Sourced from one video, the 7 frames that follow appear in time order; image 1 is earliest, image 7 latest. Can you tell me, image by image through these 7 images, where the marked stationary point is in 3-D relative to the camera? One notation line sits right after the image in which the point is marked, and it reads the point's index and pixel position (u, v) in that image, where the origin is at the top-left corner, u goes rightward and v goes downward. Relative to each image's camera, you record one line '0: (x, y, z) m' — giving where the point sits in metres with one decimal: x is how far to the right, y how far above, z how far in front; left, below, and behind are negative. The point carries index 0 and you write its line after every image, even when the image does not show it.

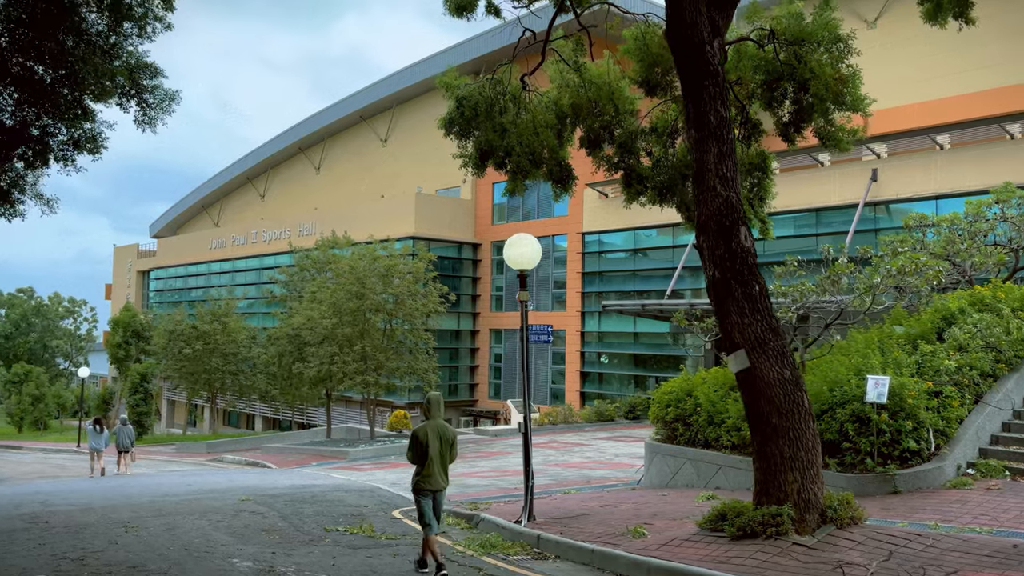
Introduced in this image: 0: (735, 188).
0: (+2.0, +0.9, +7.5) m
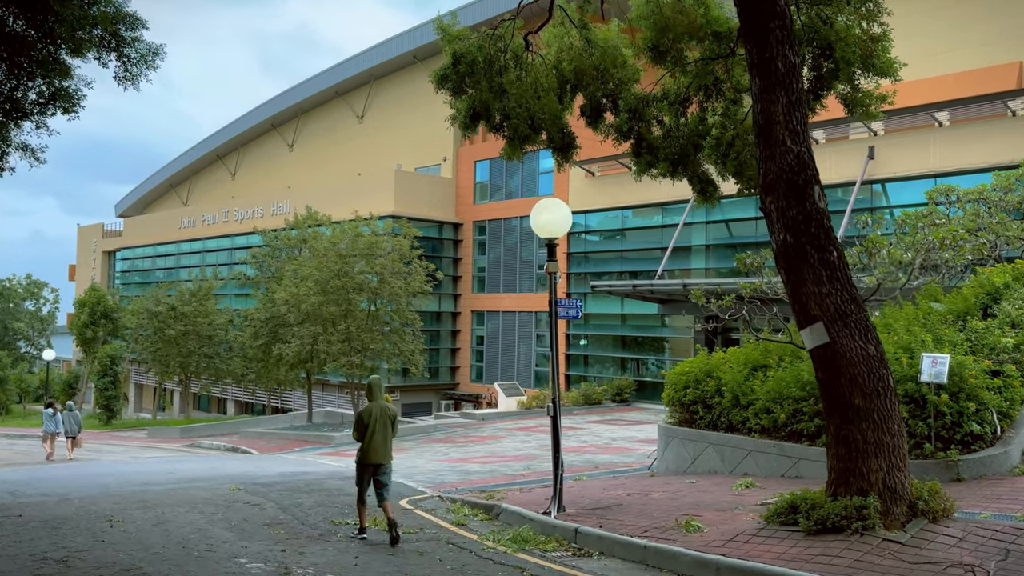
0: (+2.4, +1.2, +6.7) m
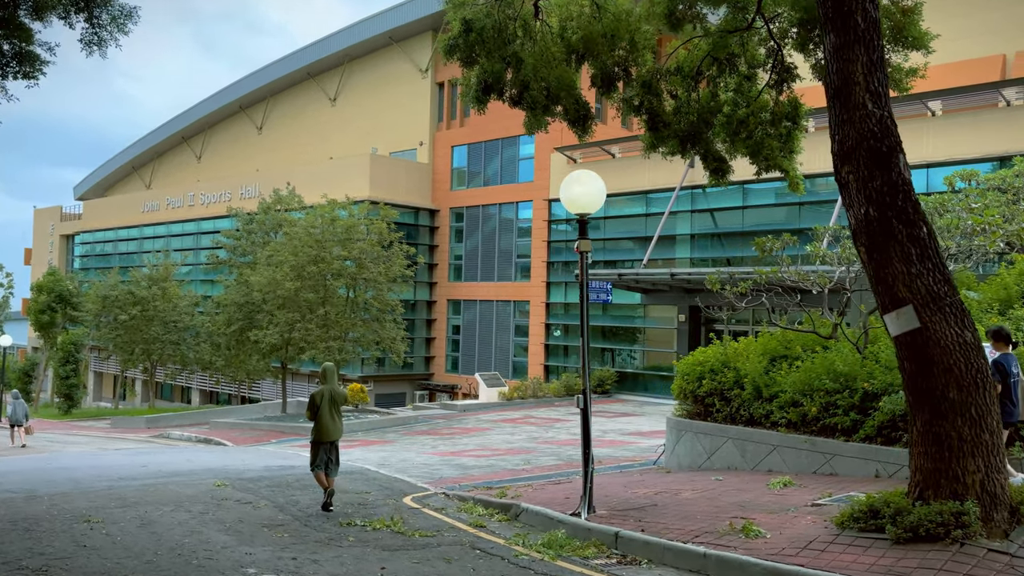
0: (+2.8, +1.3, +6.1) m
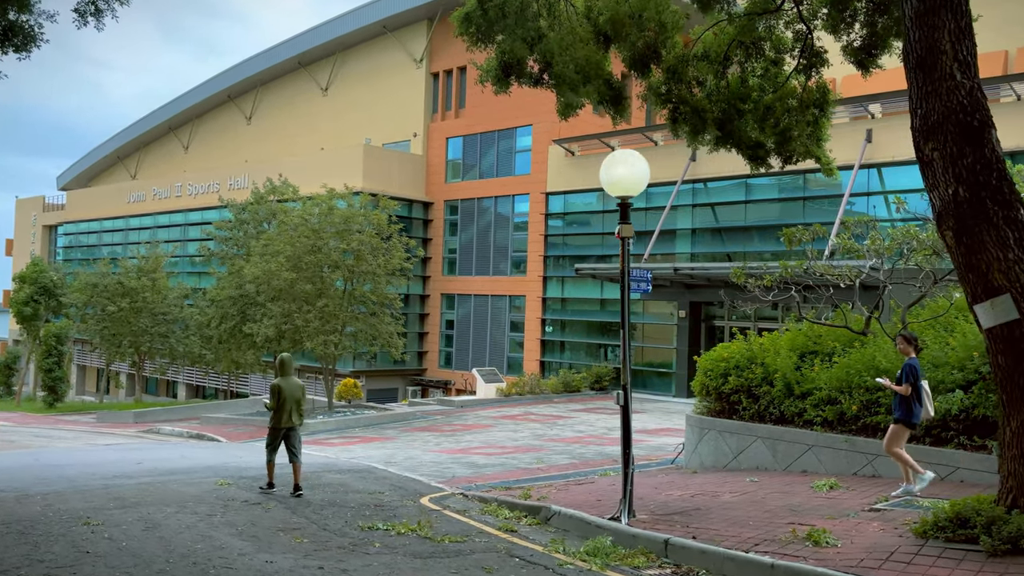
0: (+3.1, +1.4, +5.6) m
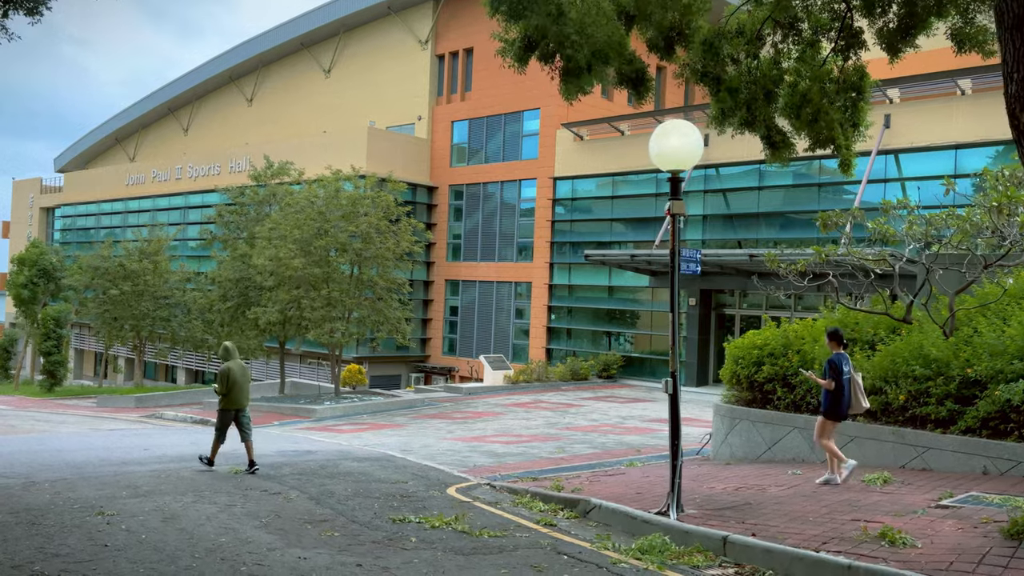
0: (+3.5, +1.5, +5.1) m
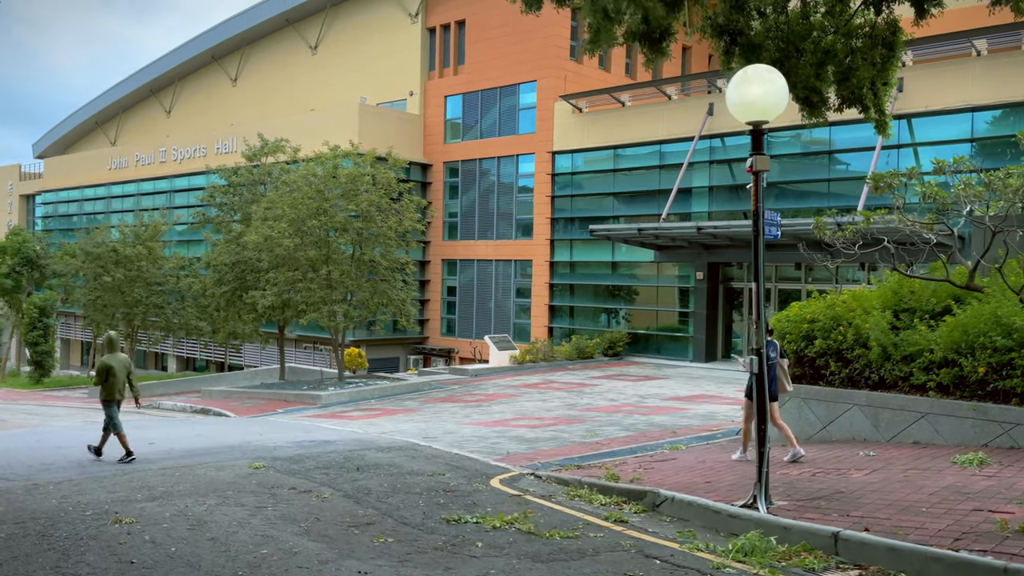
0: (+4.0, +1.8, +4.4) m
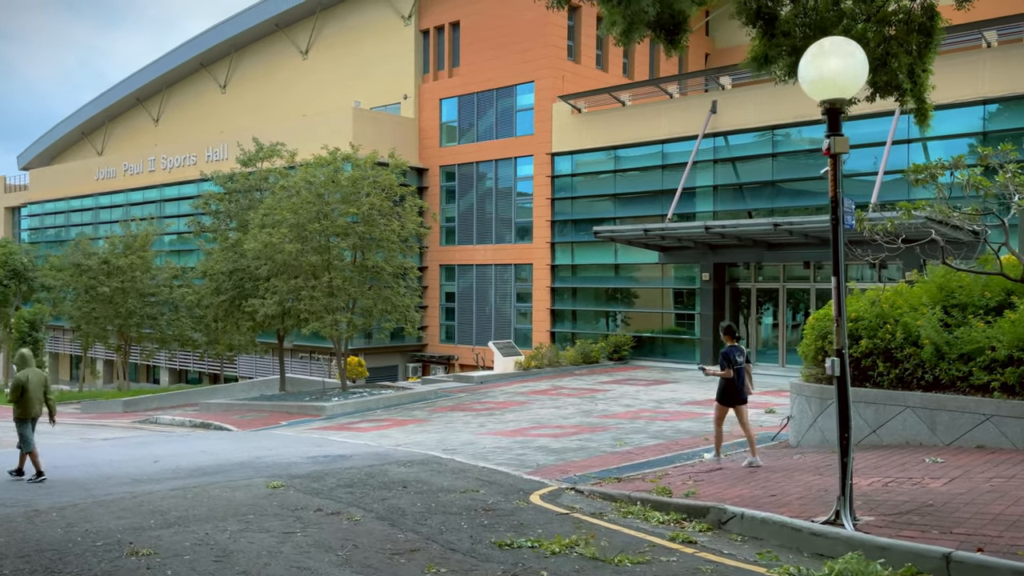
0: (+4.4, +1.9, +3.9) m
